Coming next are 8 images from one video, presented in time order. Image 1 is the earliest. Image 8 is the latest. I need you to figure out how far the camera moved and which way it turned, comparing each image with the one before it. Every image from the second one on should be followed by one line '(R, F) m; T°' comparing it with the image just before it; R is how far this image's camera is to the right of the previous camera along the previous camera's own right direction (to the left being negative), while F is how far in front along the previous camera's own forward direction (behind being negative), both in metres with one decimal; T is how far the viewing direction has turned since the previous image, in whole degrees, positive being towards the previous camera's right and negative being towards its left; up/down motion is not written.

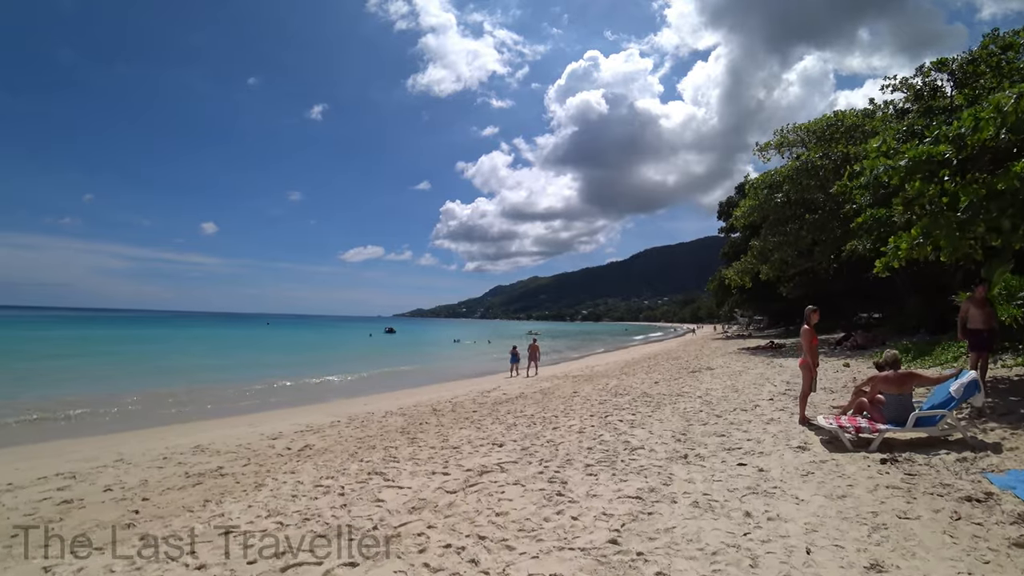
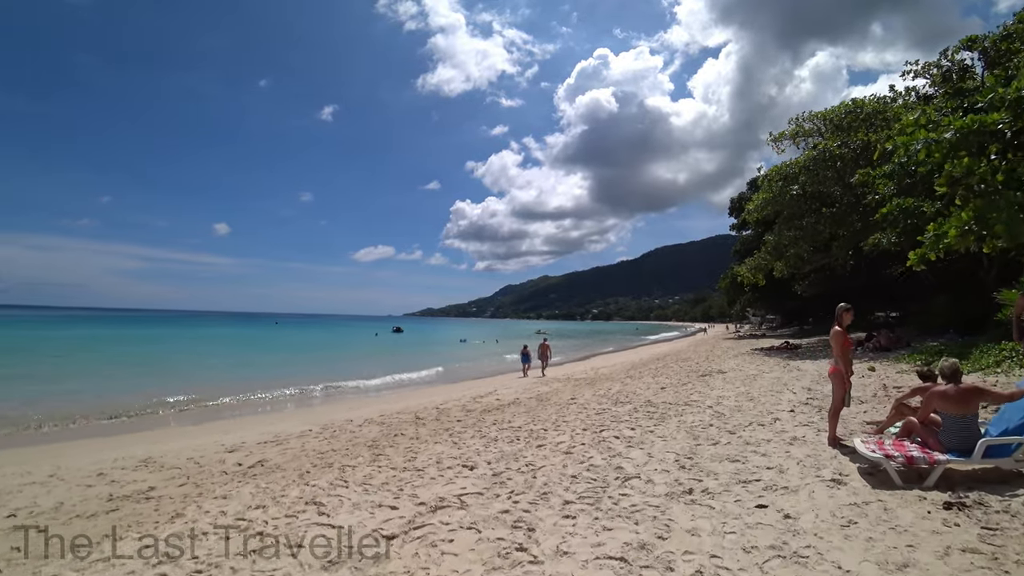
(+0.4, +1.1) m; -1°
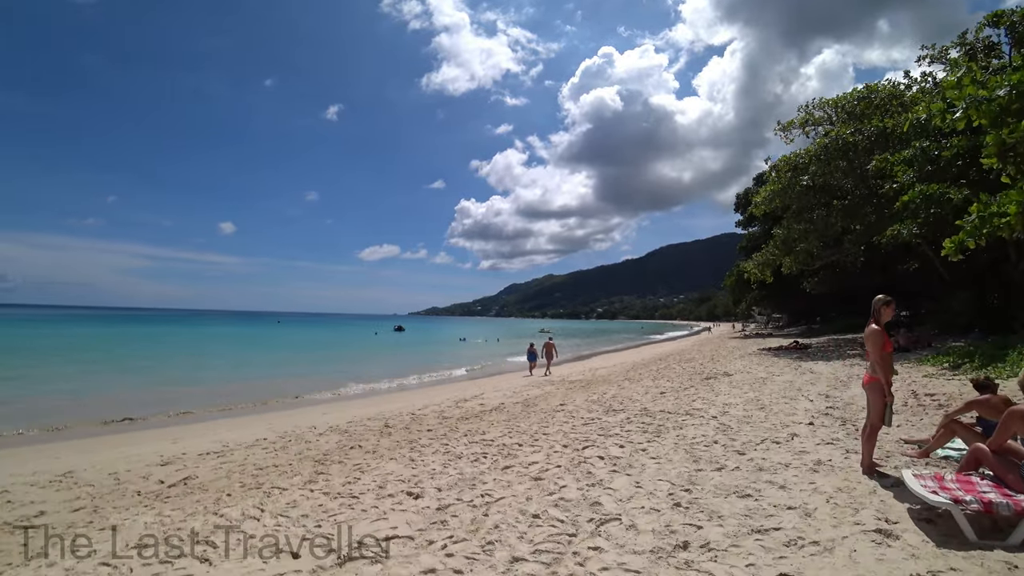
(+0.5, +1.1) m; -1°
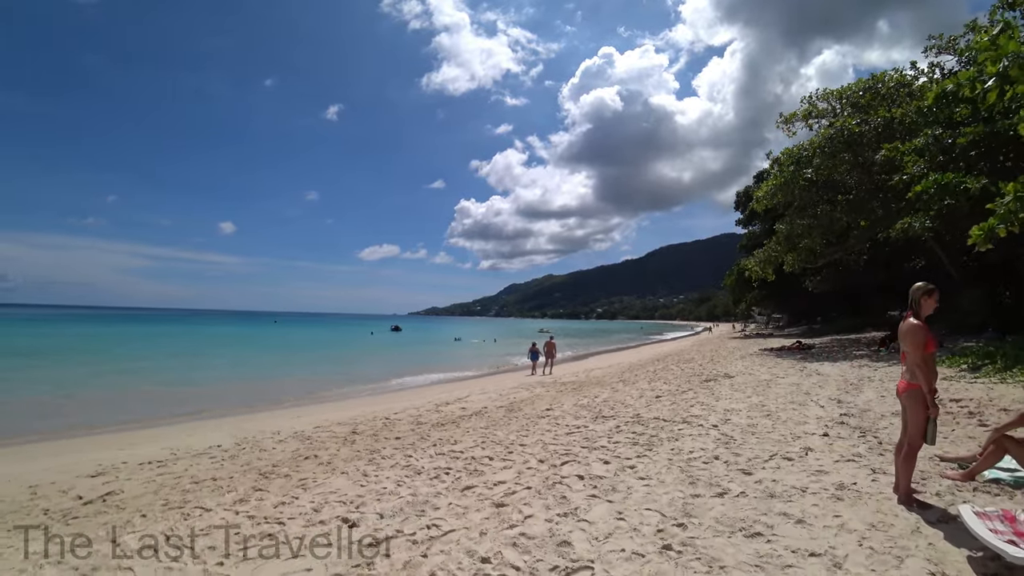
(+0.4, +0.9) m; 0°
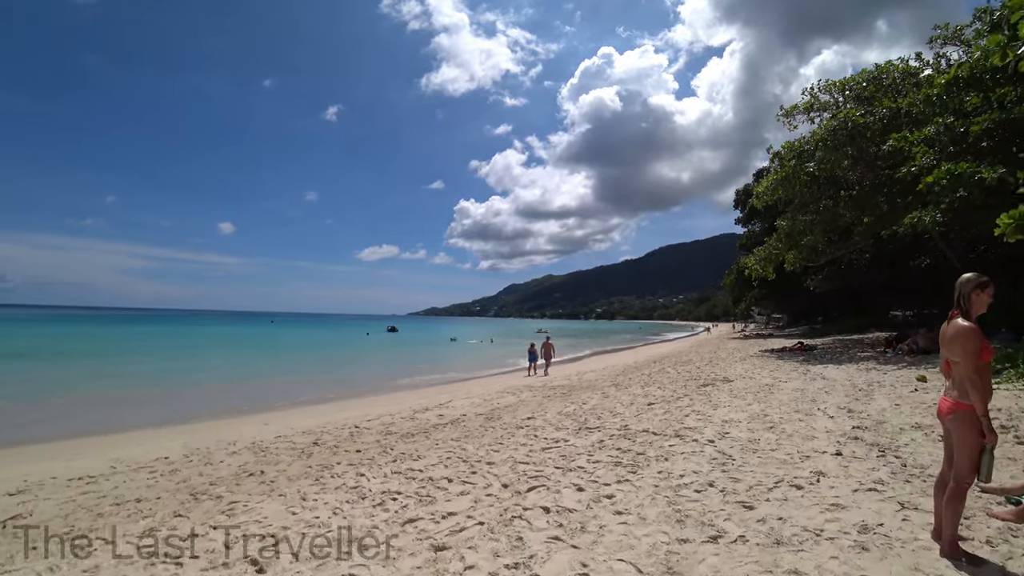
(+0.4, +0.8) m; 0°
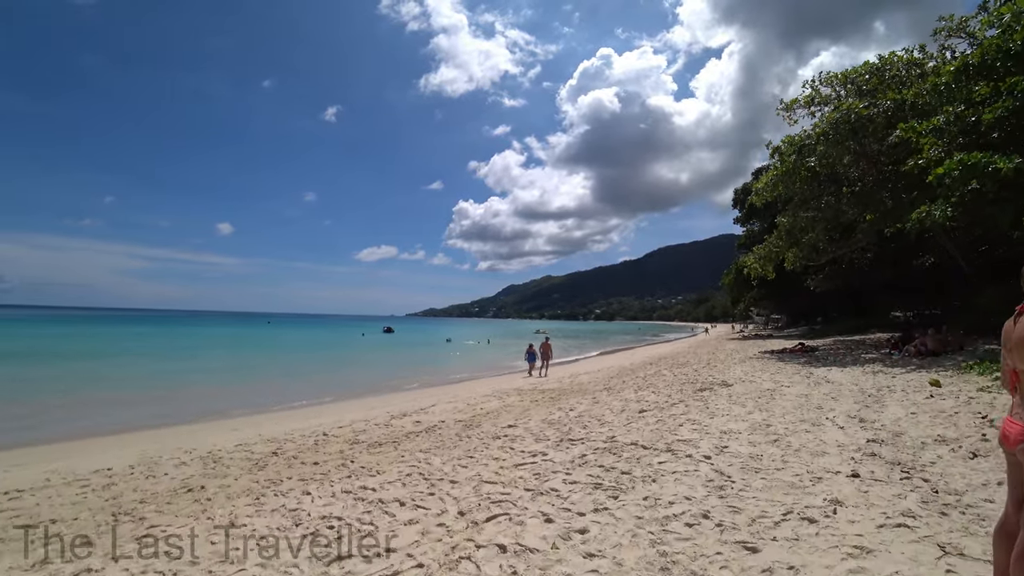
(+0.3, +0.7) m; 0°
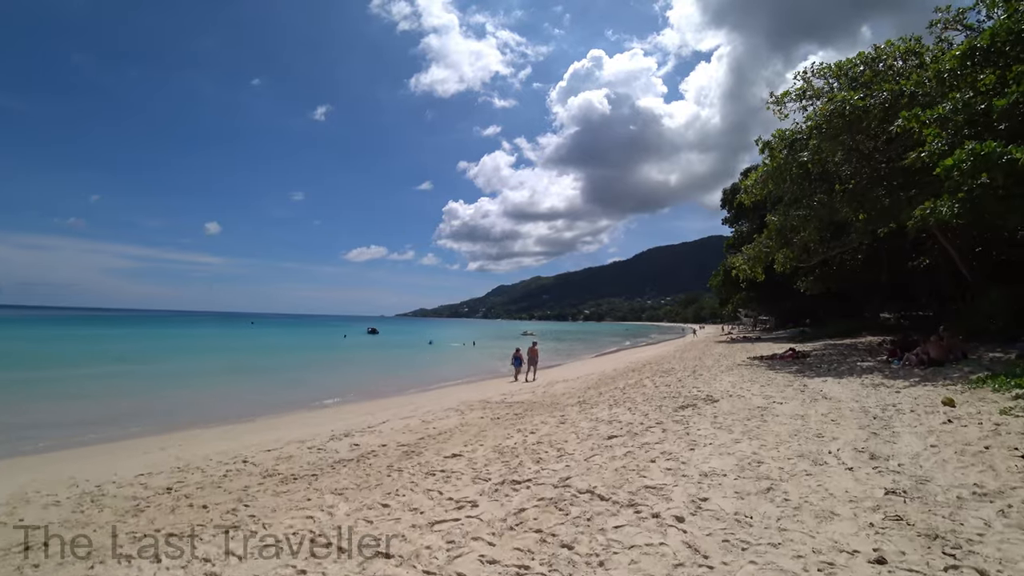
(+0.6, +1.3) m; +1°
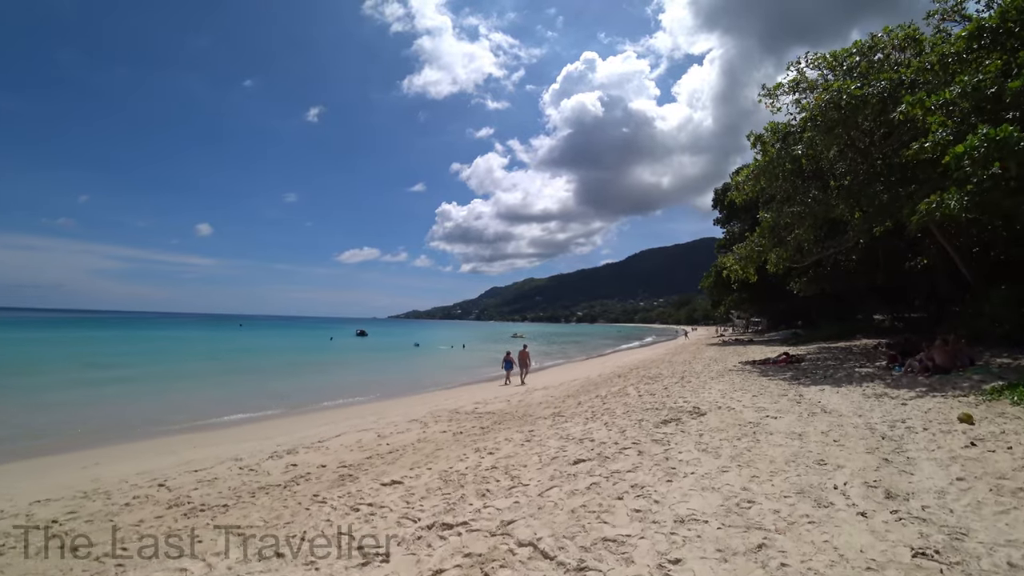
(+0.5, +1.0) m; +1°
